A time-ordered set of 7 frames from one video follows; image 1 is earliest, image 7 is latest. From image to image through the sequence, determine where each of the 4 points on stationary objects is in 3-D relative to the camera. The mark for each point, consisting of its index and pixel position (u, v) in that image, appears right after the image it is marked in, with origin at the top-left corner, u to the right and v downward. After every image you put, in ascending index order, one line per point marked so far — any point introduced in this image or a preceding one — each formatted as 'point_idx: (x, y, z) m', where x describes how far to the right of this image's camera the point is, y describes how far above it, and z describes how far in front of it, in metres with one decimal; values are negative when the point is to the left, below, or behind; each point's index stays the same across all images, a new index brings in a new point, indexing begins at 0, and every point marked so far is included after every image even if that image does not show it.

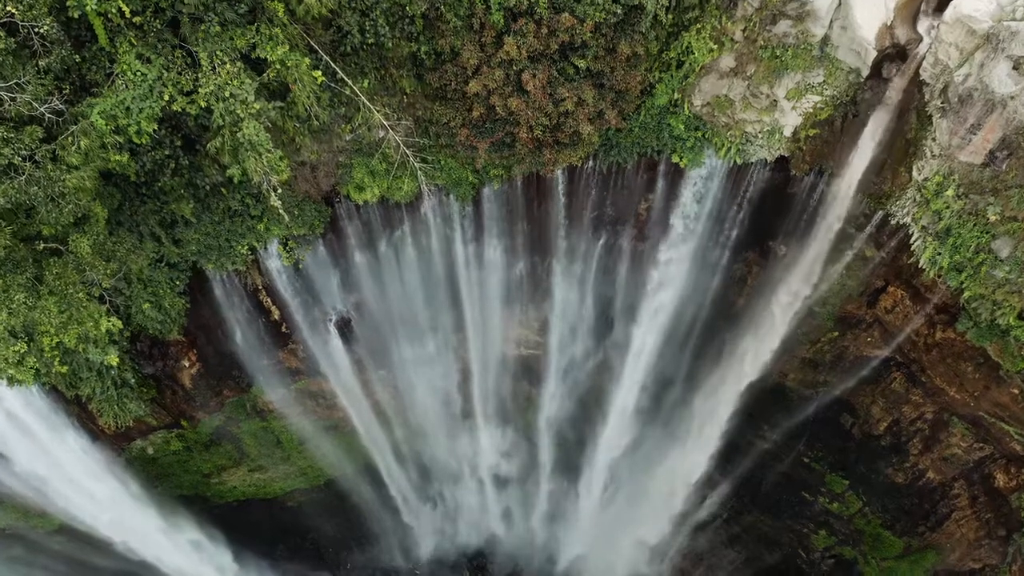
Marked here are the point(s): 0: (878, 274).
0: (+4.9, +0.2, +9.0) m
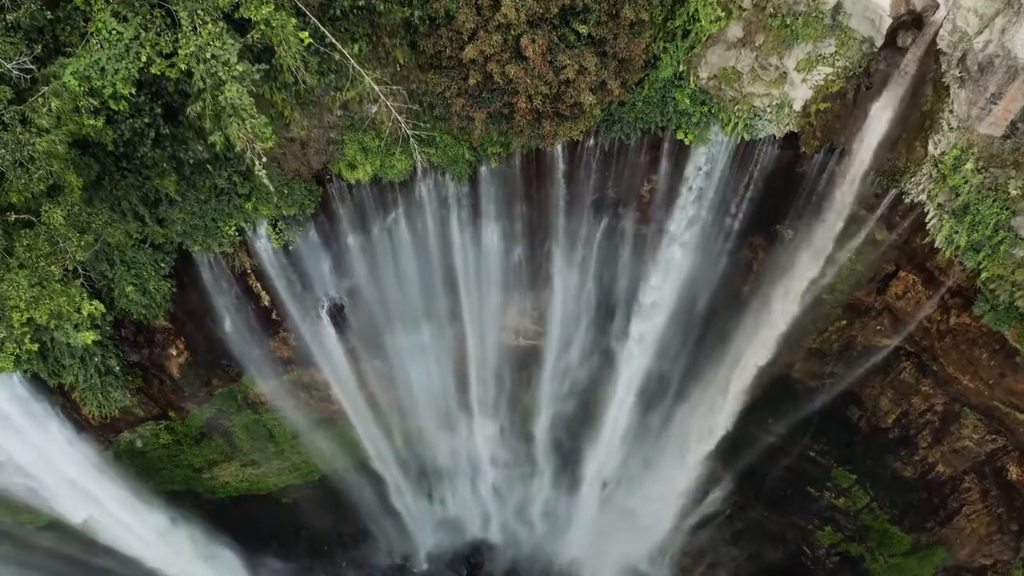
0: (+4.9, +0.4, +8.7) m
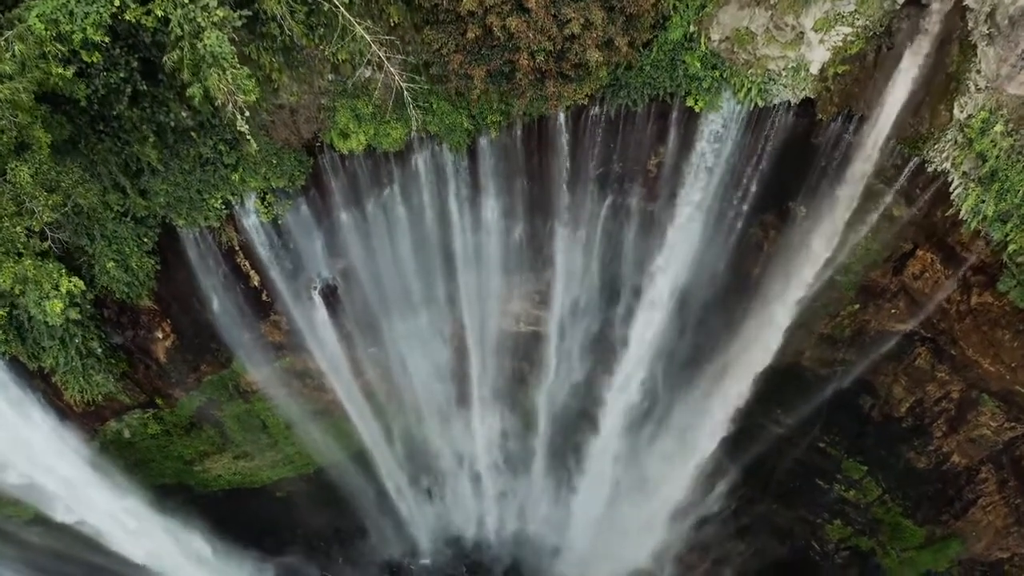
0: (+4.9, +0.6, +8.3) m
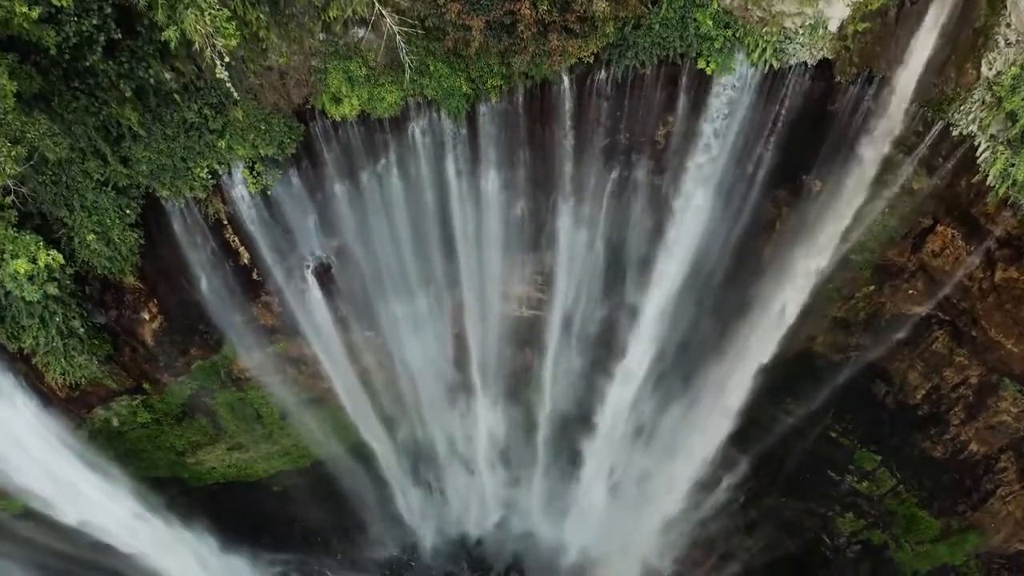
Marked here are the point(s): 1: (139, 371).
0: (+4.9, +0.9, +7.9) m
1: (-5.2, -1.2, +9.3) m
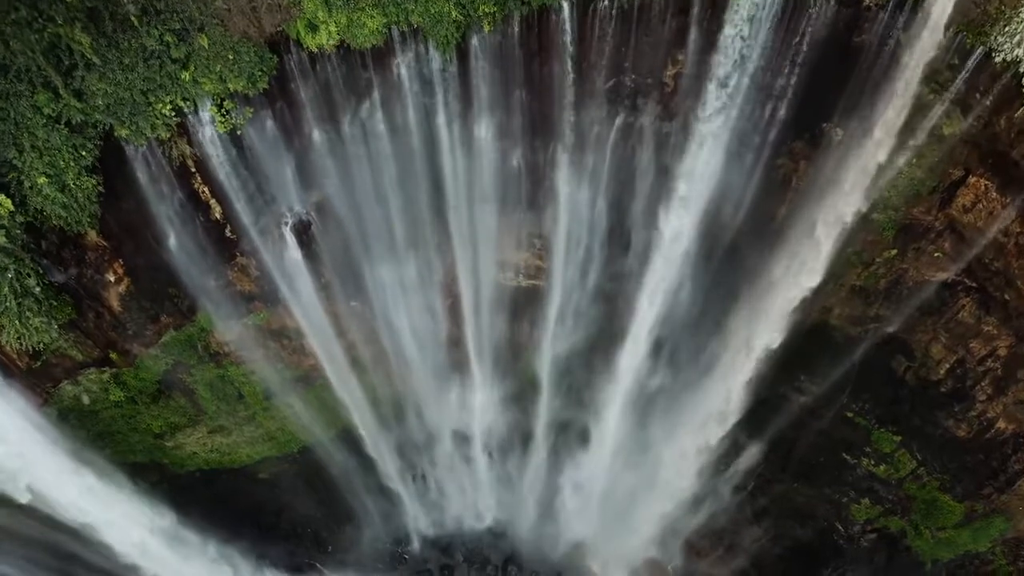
0: (+4.9, +1.5, +7.3) m
1: (-5.3, -0.7, +8.7) m
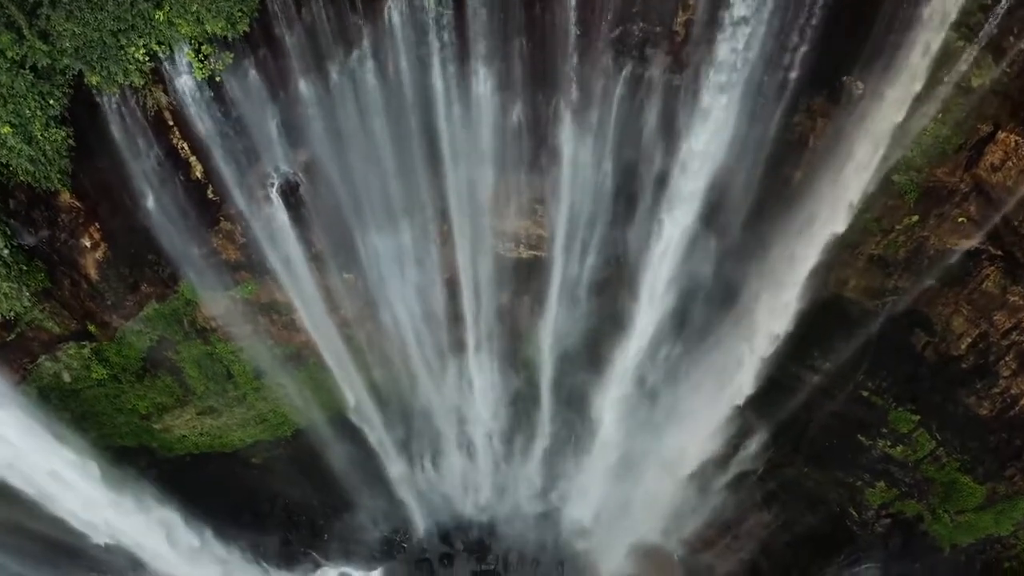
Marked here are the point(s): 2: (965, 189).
0: (+4.9, +1.9, +6.8) m
1: (-5.3, -0.3, +8.2) m
2: (+5.0, +1.2, +7.3) m
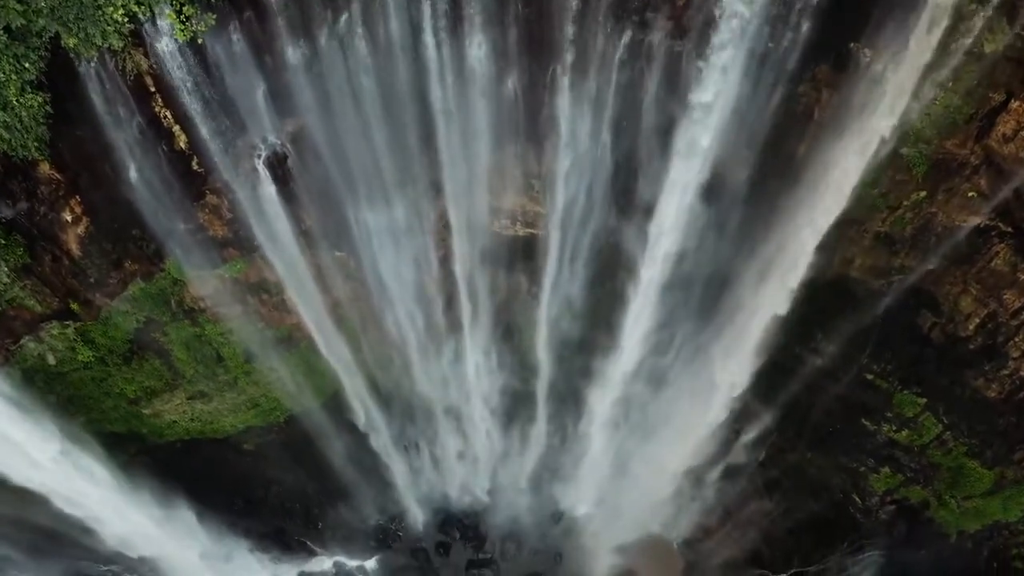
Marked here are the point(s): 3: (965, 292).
0: (+4.8, +2.1, +6.5) m
1: (-5.3, 0.0, +7.9) m
2: (+5.0, +1.5, +7.1) m
3: (+5.5, +0.1, +7.9) m
